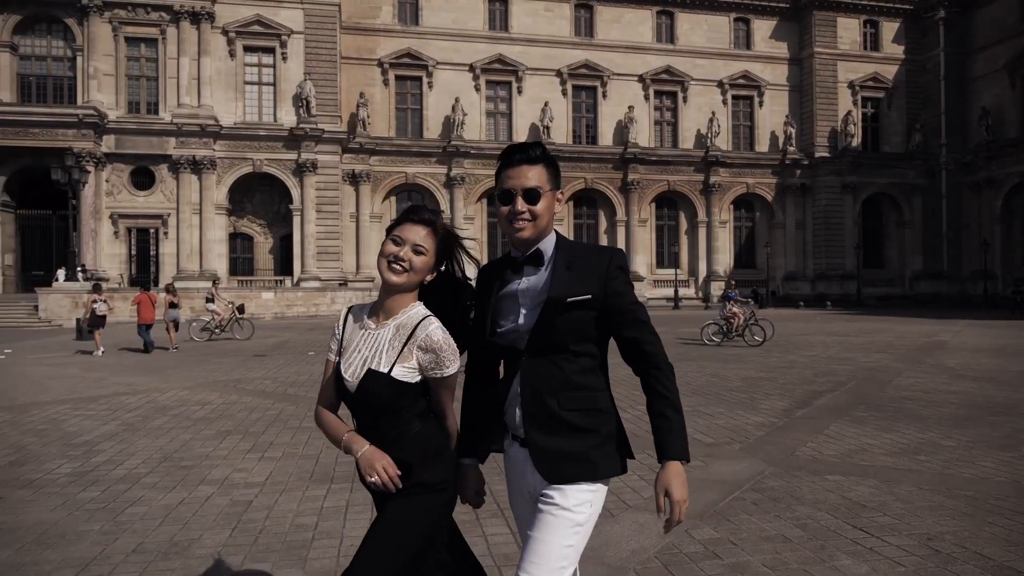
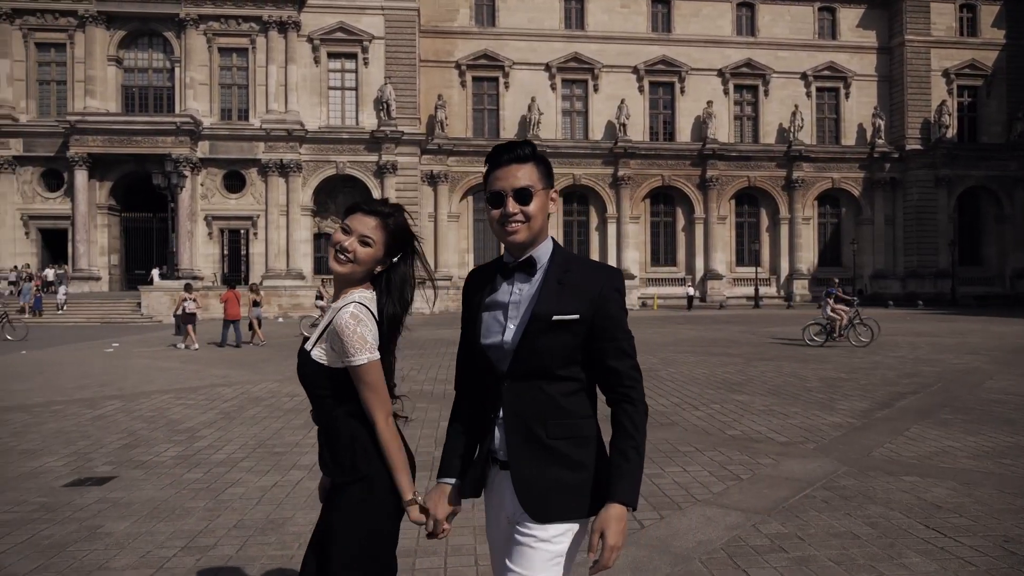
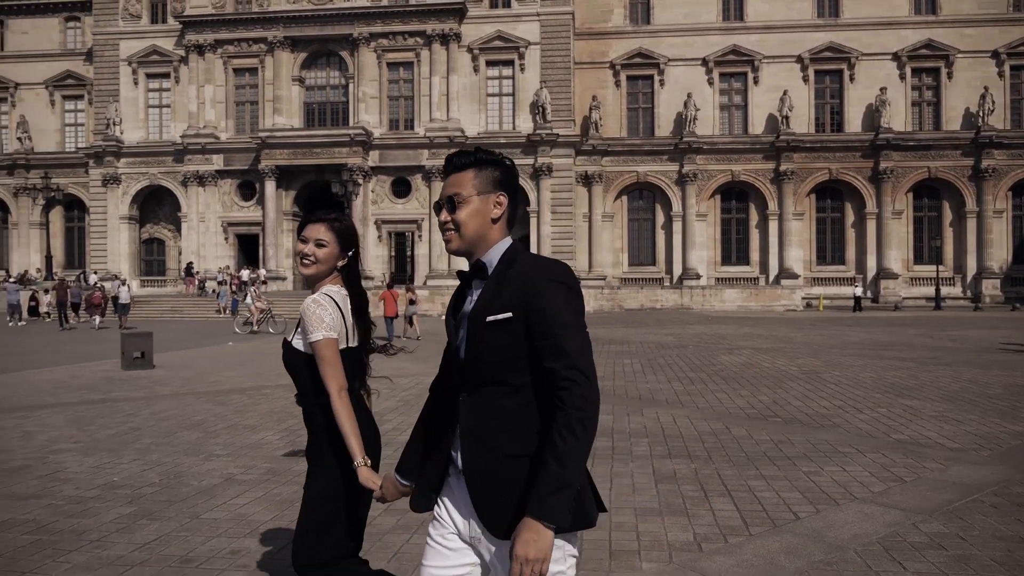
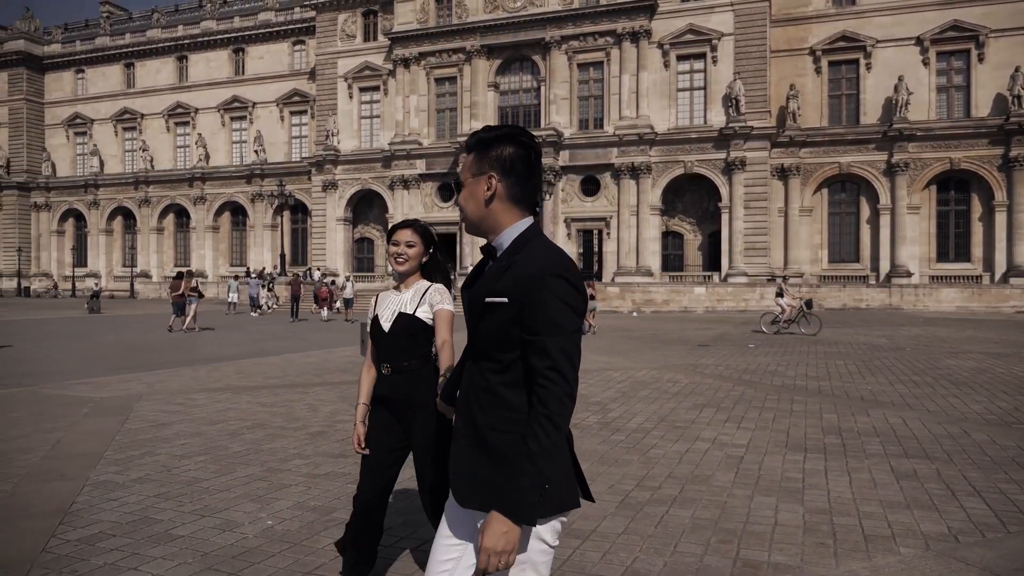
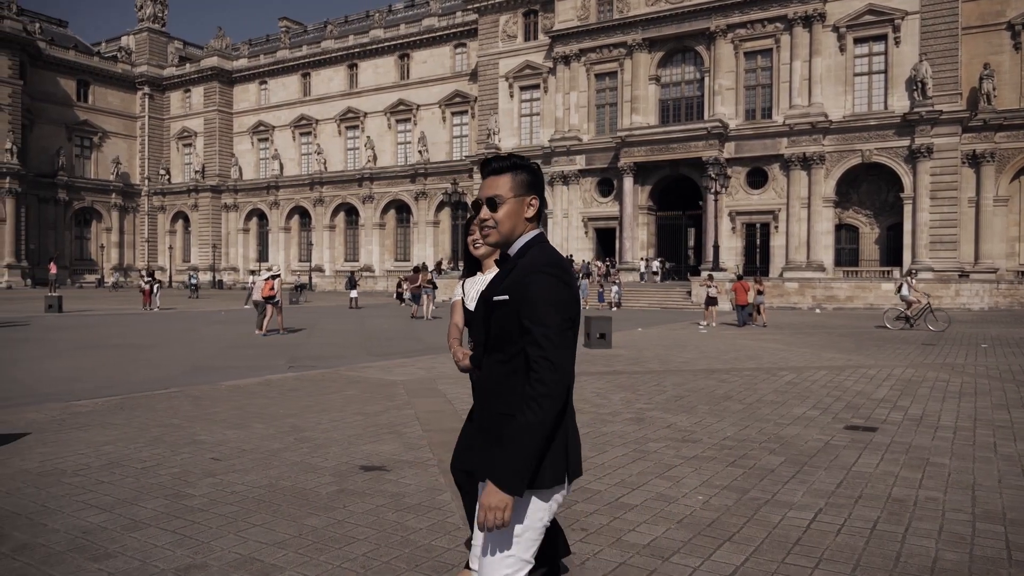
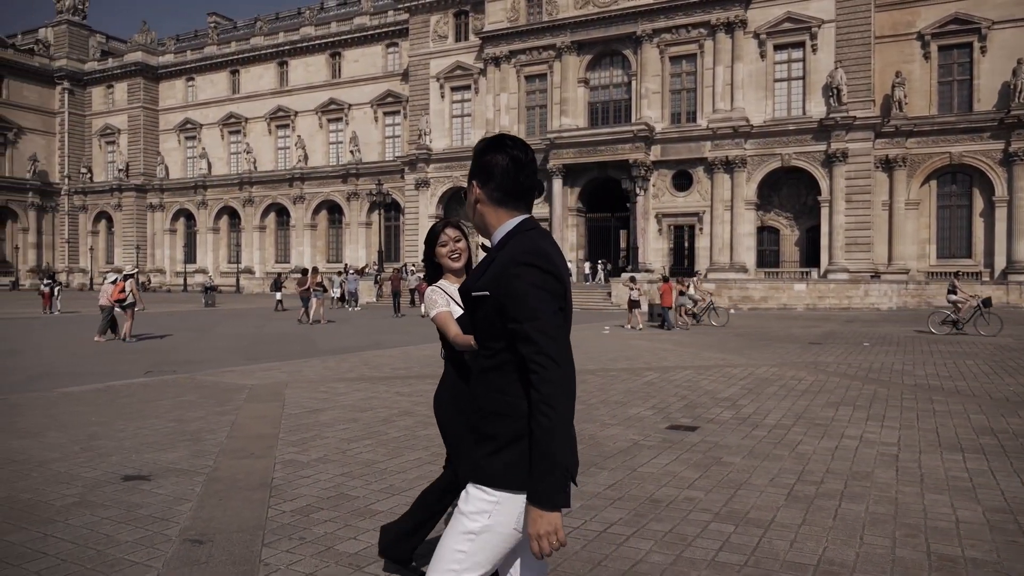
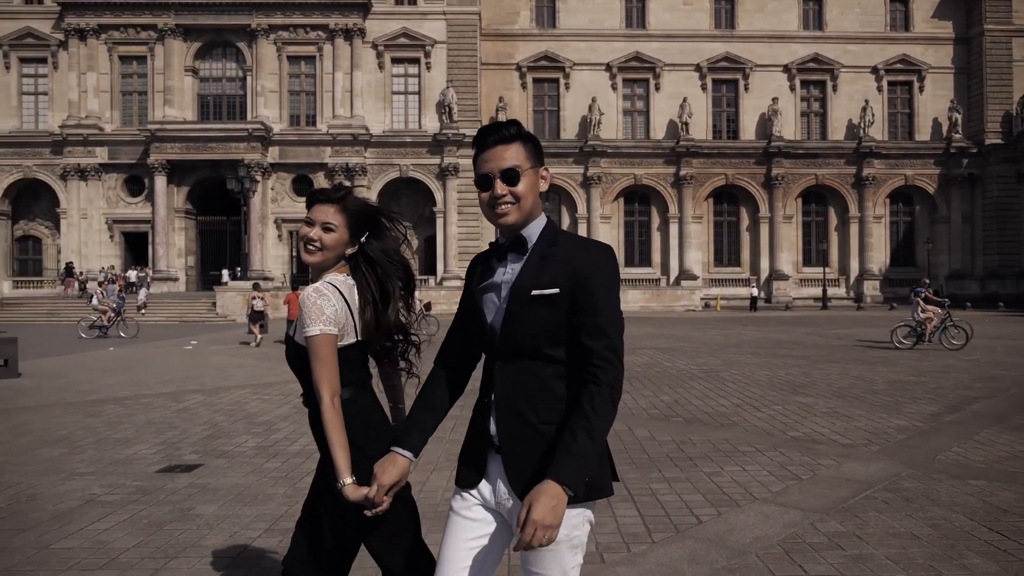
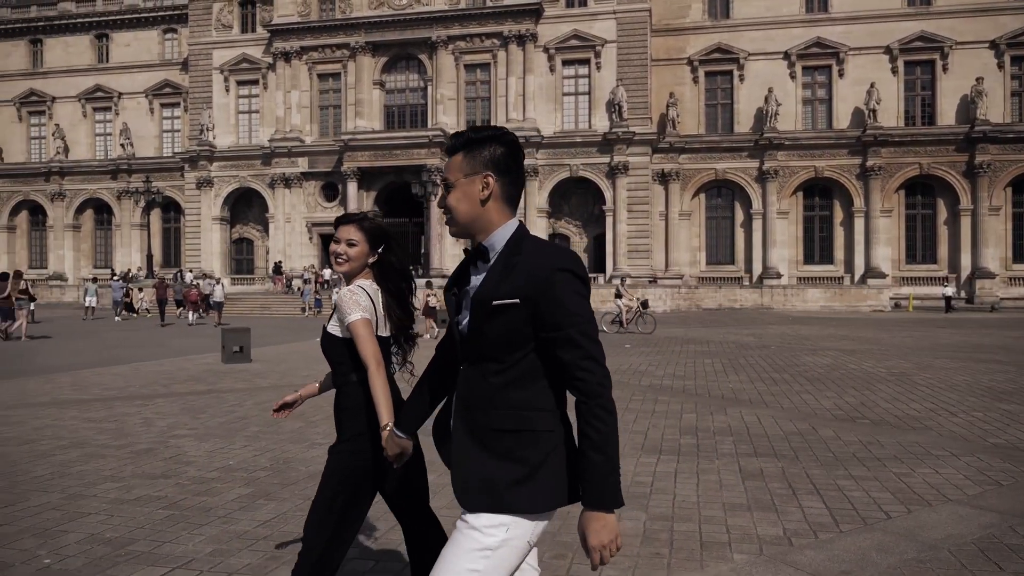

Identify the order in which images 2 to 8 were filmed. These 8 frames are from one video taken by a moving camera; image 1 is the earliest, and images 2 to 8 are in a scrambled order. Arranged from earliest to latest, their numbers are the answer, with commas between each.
2, 7, 3, 8, 4, 6, 5
